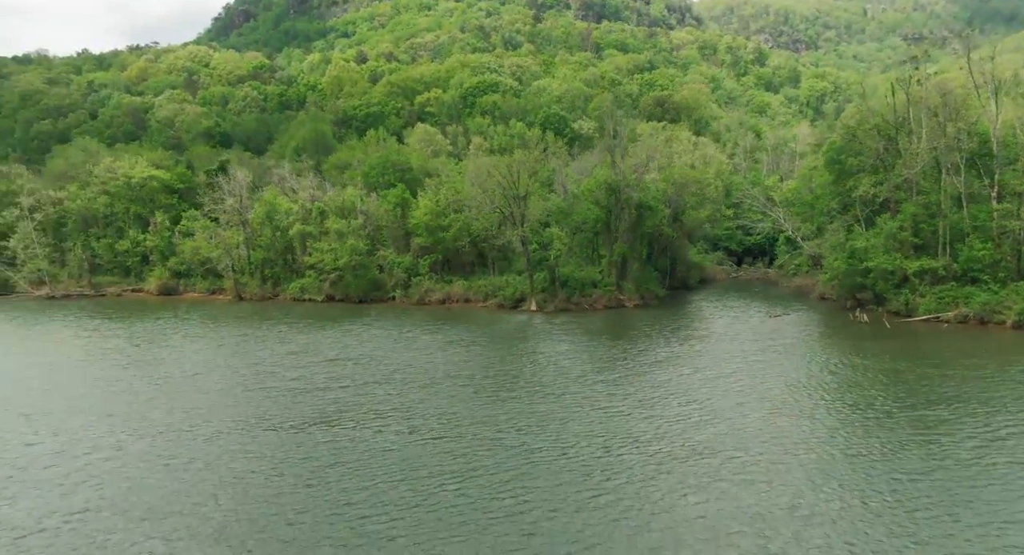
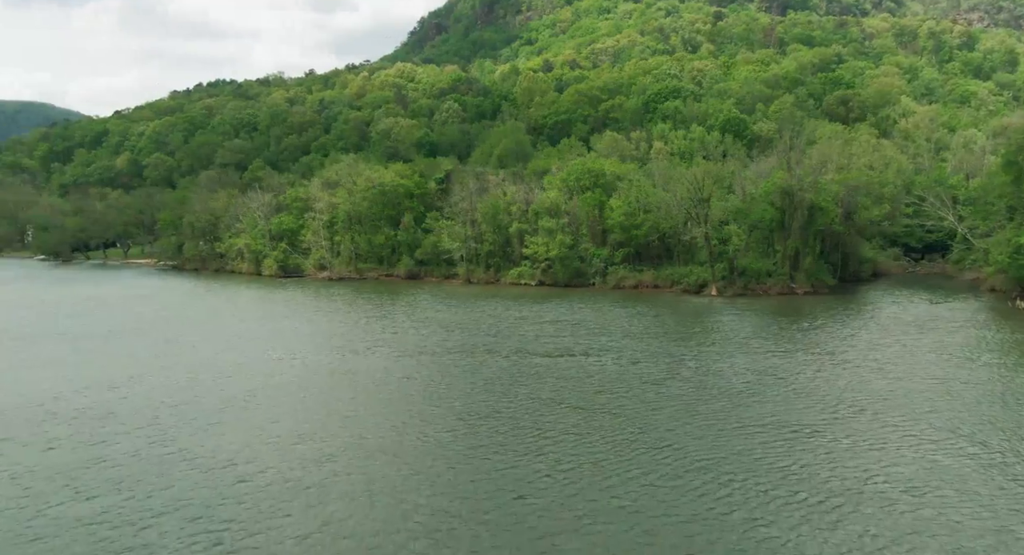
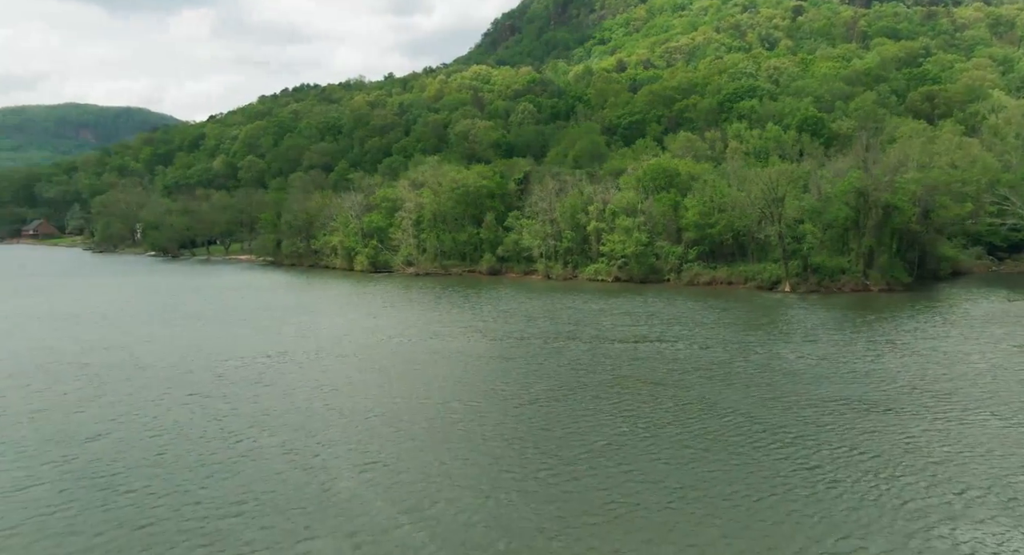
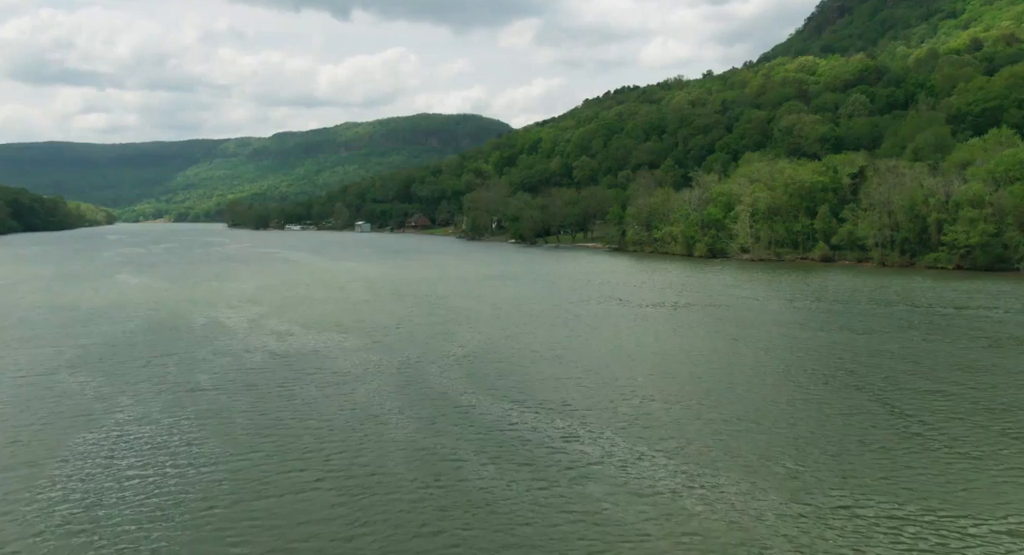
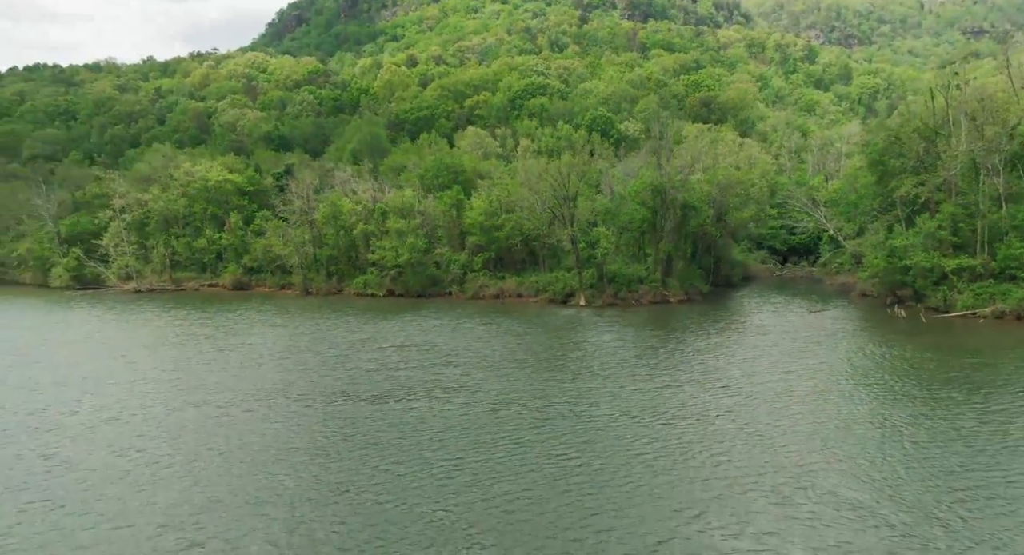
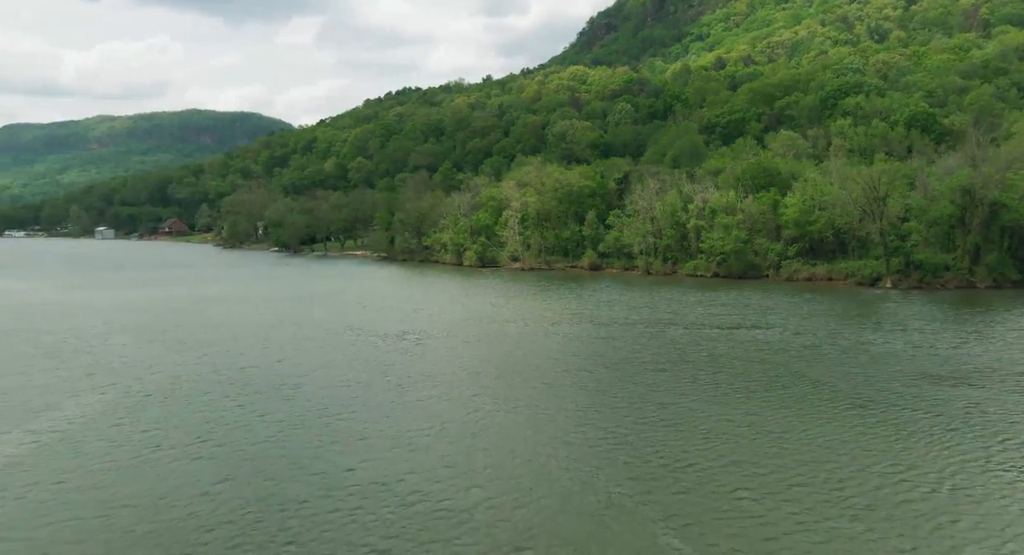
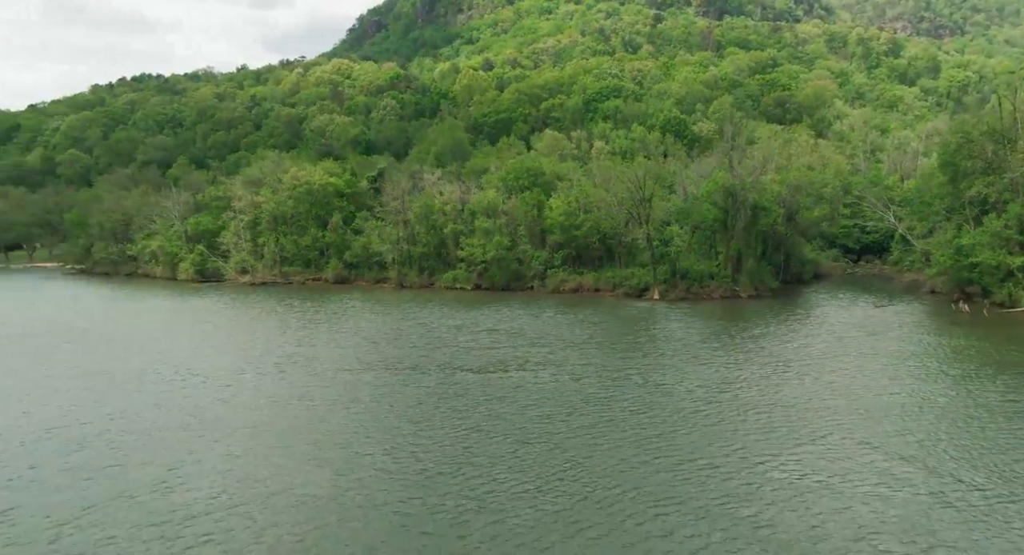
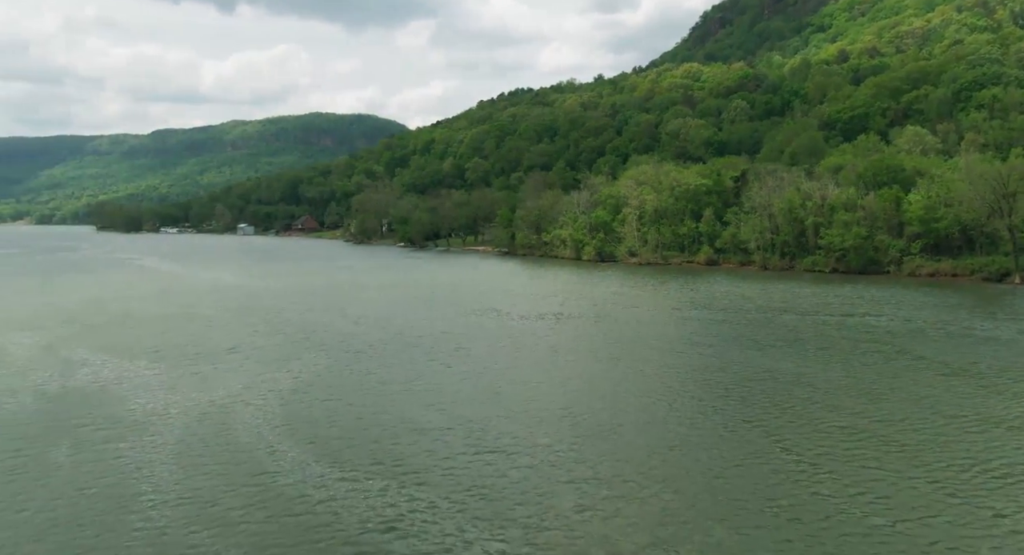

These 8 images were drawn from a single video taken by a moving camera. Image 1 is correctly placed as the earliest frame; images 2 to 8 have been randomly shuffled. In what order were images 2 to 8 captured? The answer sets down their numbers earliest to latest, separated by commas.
5, 7, 2, 3, 6, 8, 4
